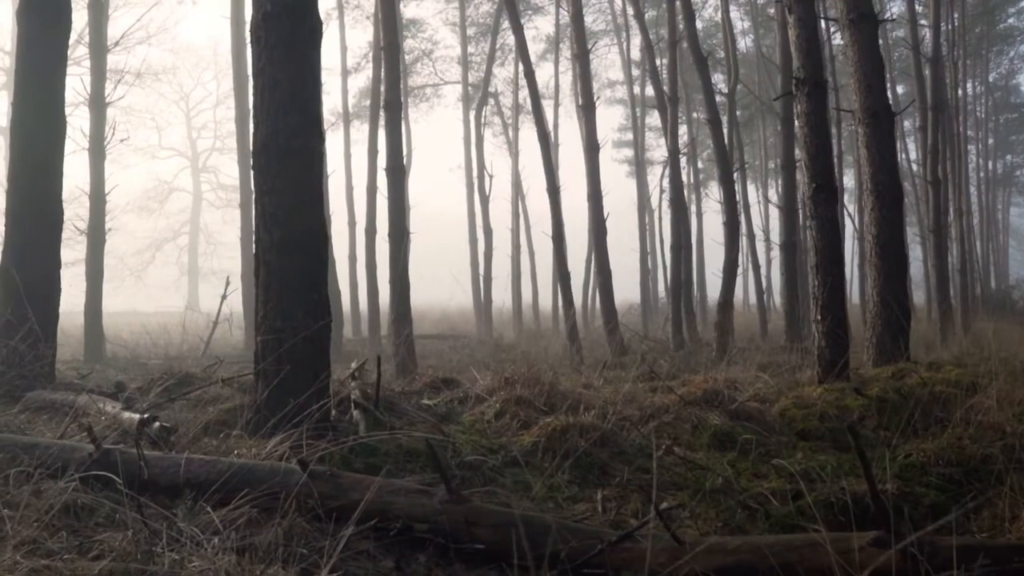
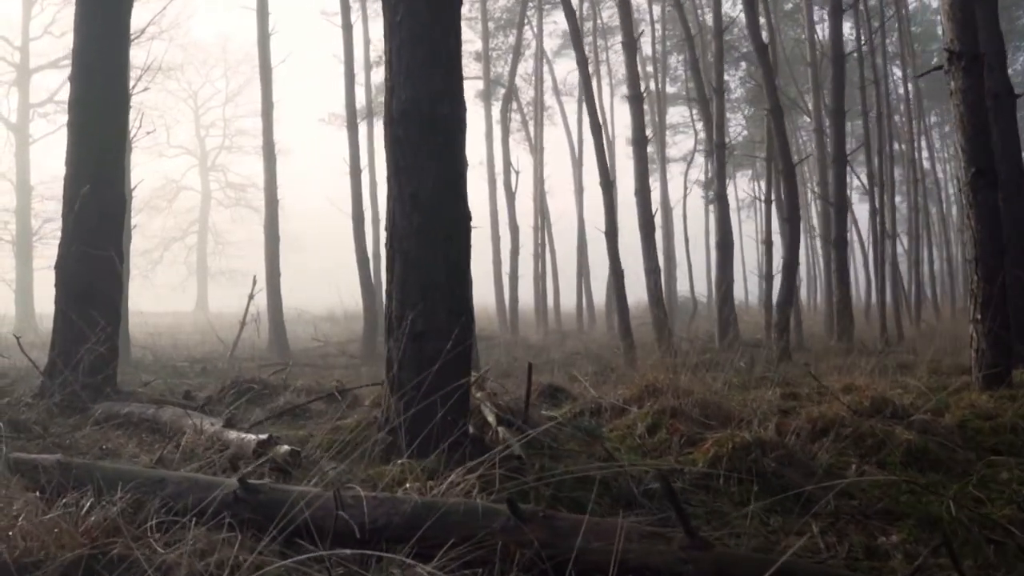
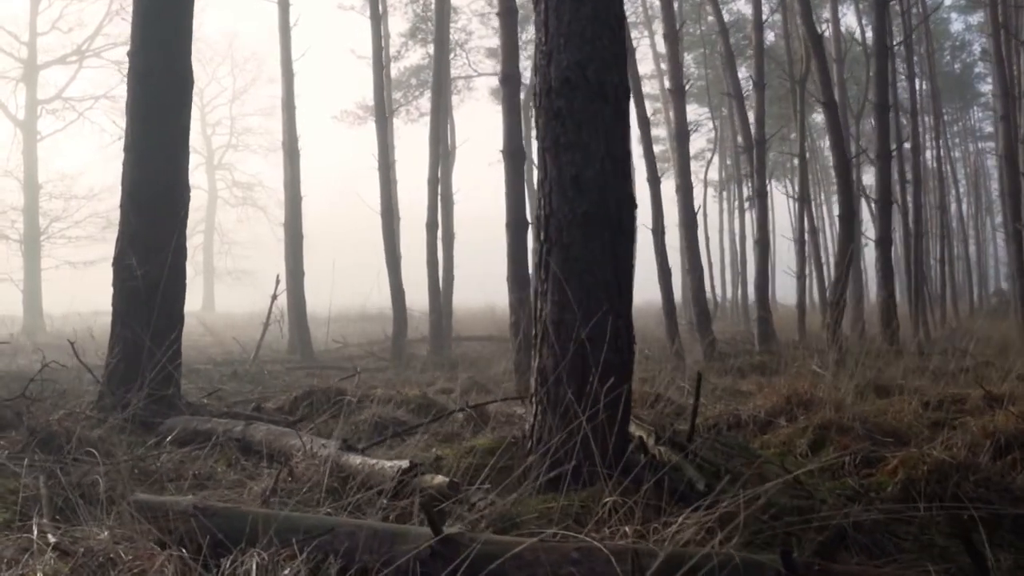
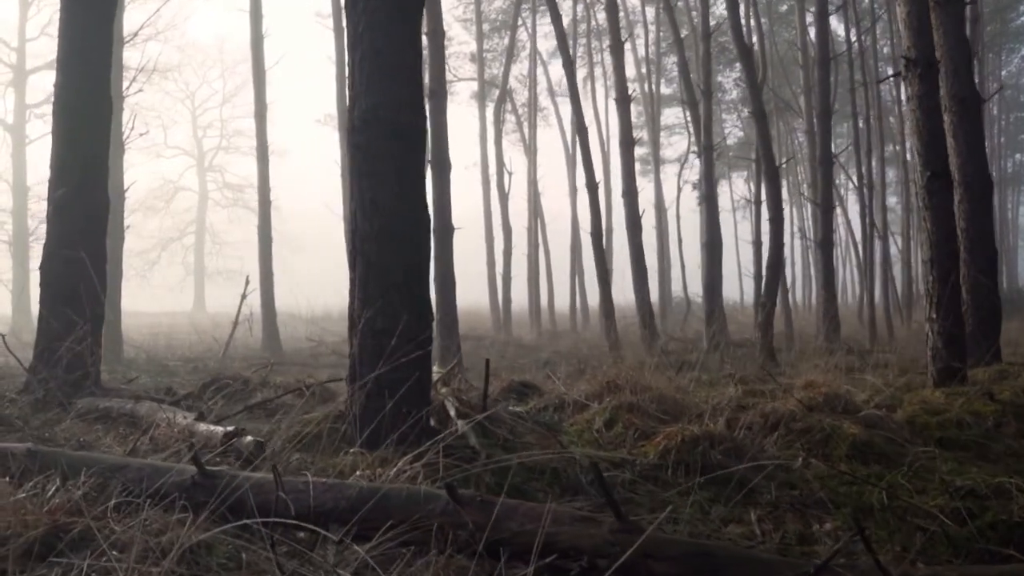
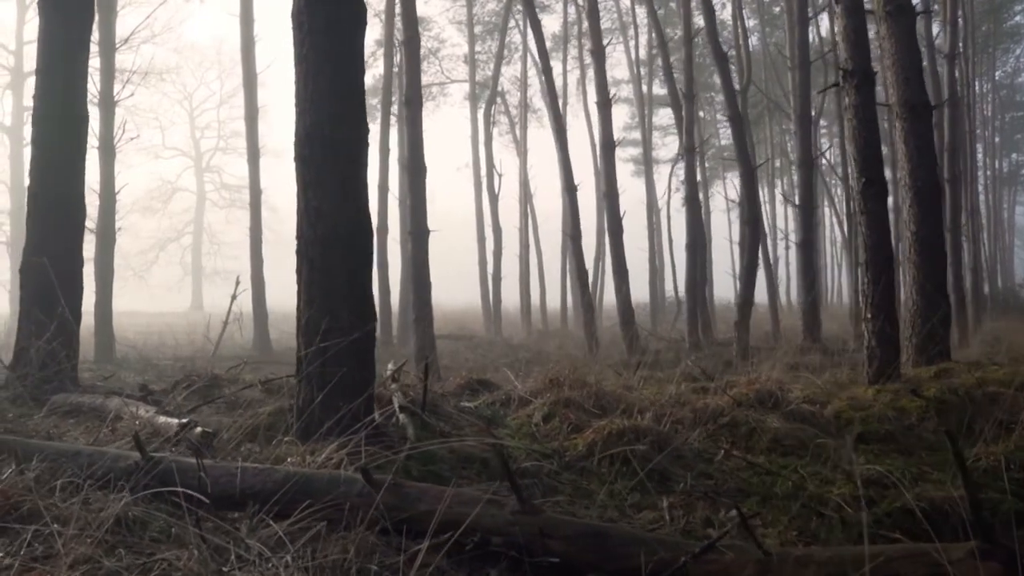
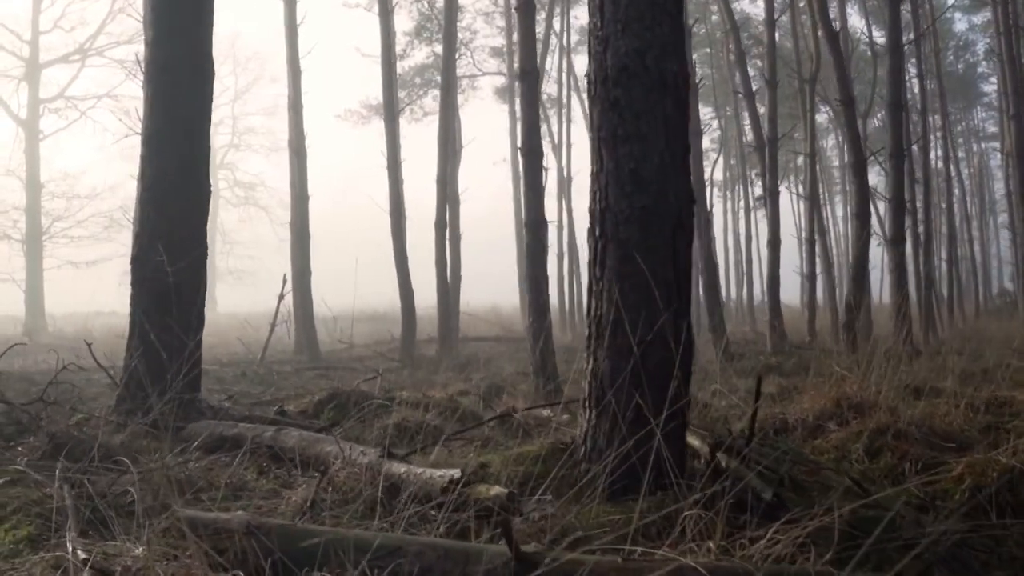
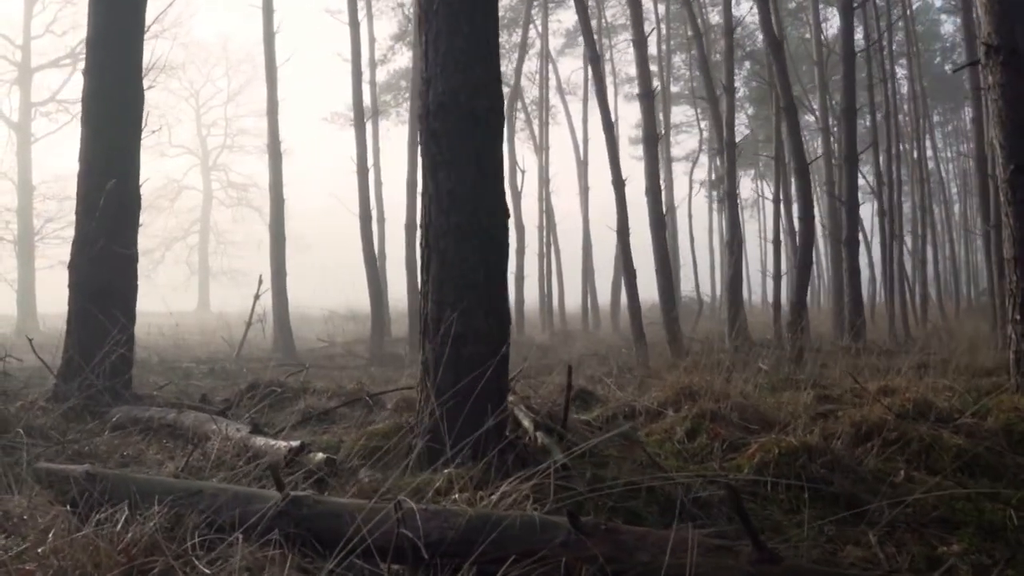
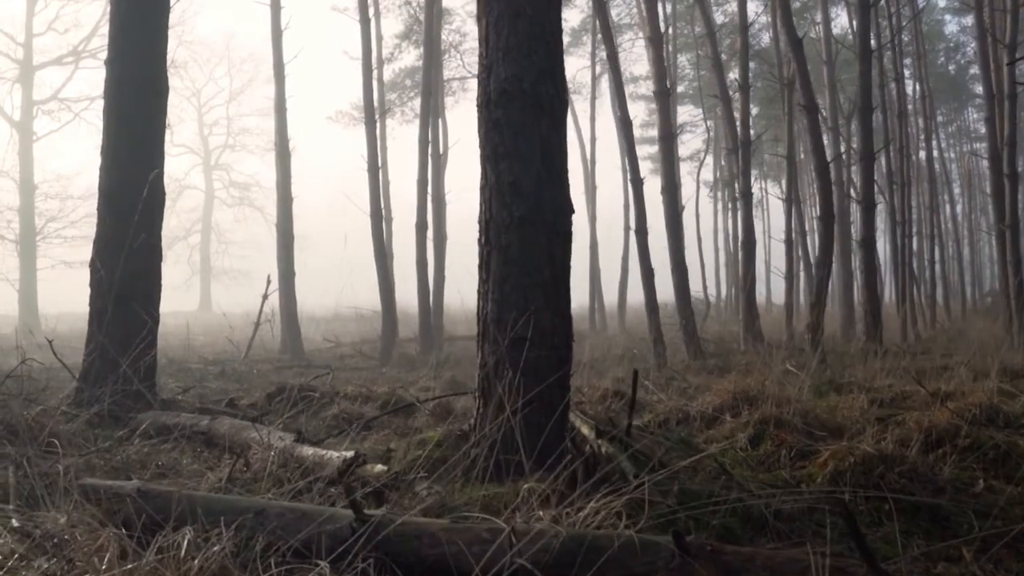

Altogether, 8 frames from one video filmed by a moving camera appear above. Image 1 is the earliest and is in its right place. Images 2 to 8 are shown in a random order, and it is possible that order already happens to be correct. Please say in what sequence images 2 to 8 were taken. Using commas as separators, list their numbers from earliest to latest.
5, 4, 2, 7, 8, 3, 6
